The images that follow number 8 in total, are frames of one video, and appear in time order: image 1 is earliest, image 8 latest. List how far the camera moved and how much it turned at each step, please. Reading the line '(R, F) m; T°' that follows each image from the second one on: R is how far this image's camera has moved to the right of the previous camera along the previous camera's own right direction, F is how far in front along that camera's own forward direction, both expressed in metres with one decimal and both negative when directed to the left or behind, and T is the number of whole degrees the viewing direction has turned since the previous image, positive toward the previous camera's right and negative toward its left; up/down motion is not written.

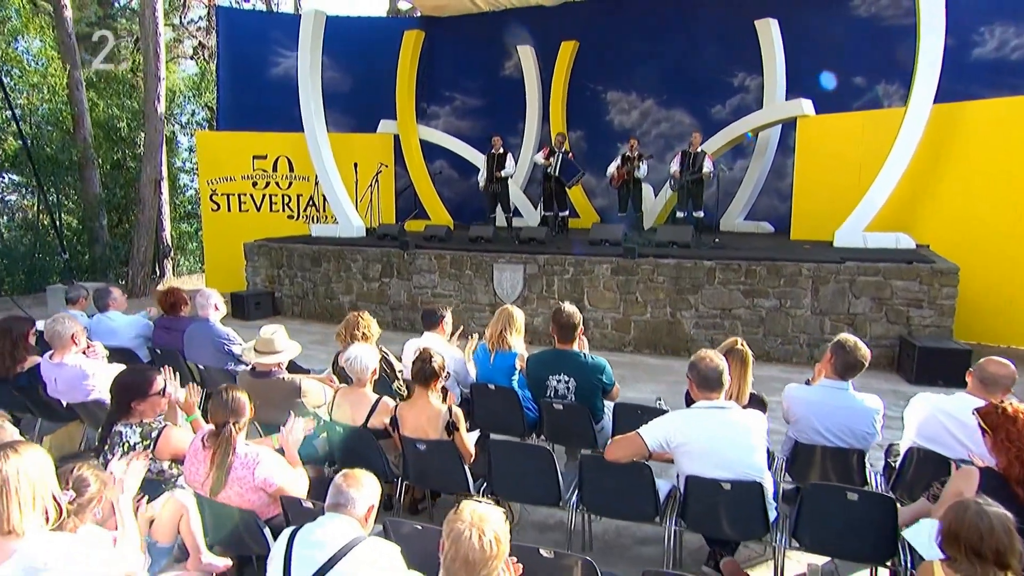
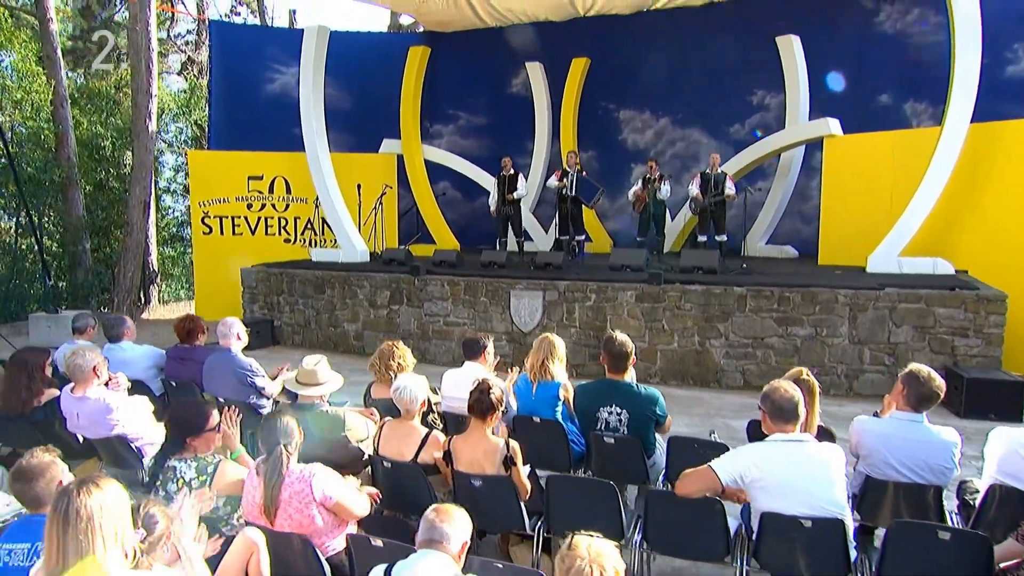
(-0.5, +0.4) m; +3°
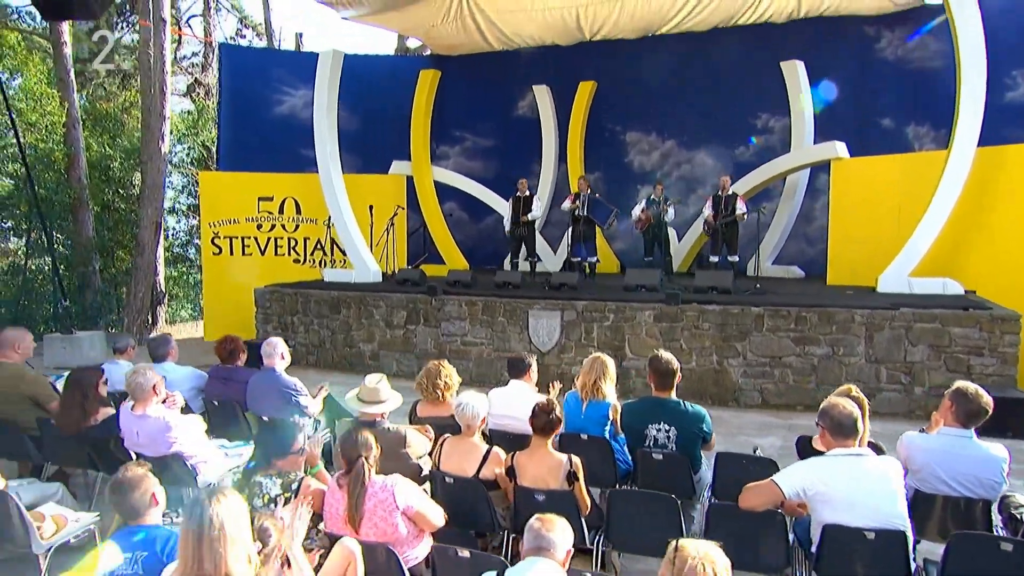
(-0.4, 0.0) m; +2°
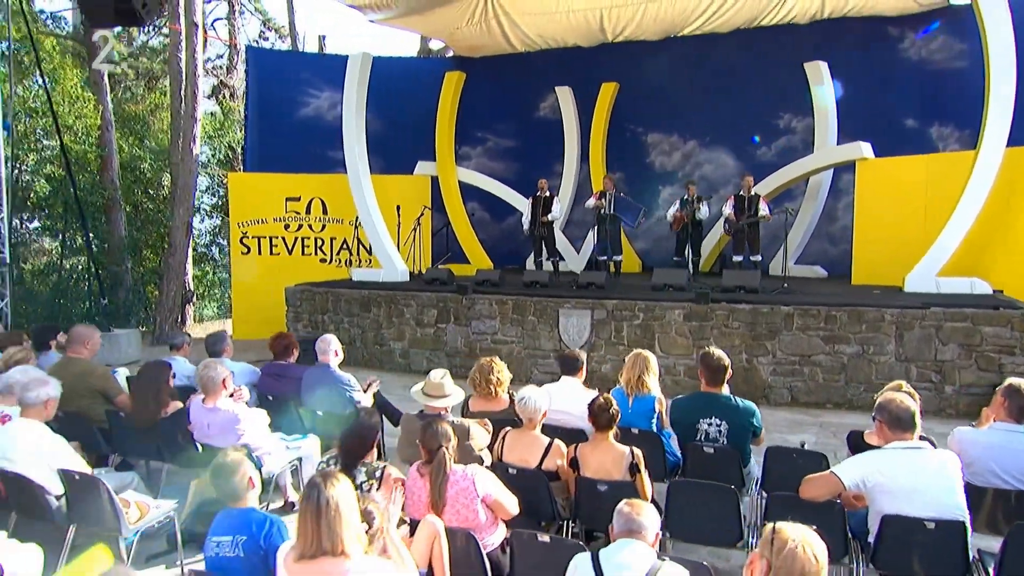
(-0.3, -0.1) m; 0°
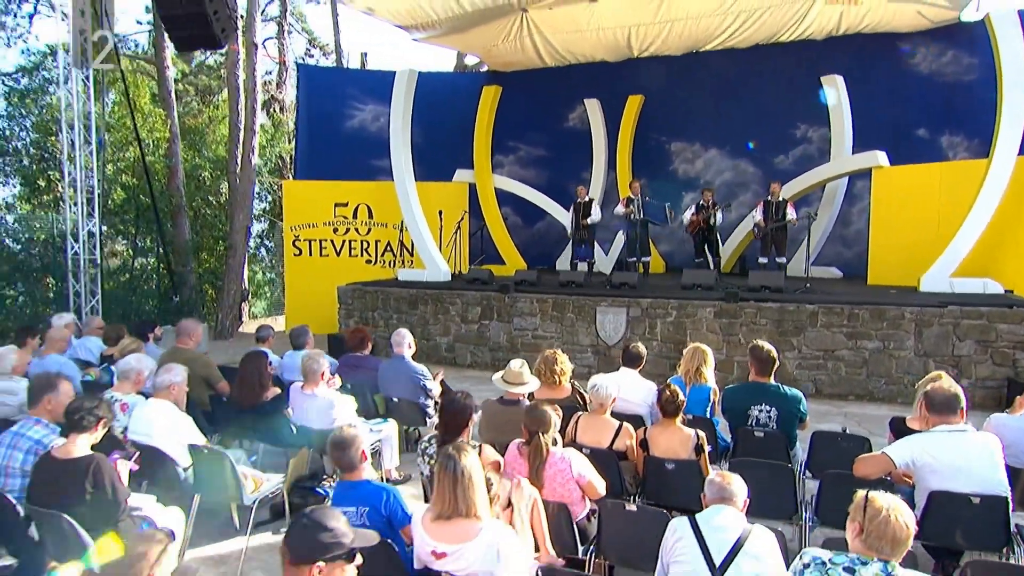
(-0.4, -0.5) m; 0°
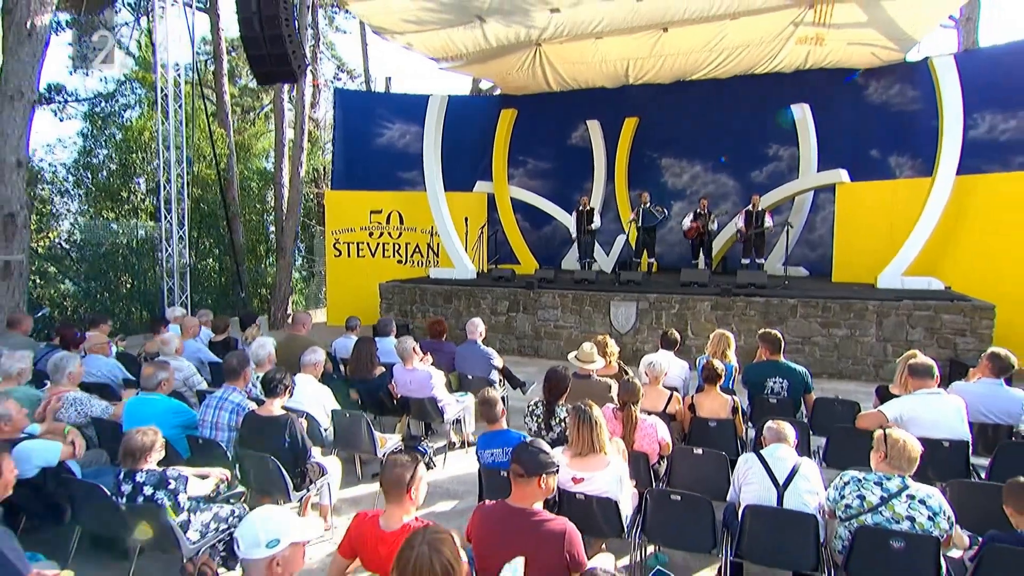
(-1.0, -1.2) m; +4°
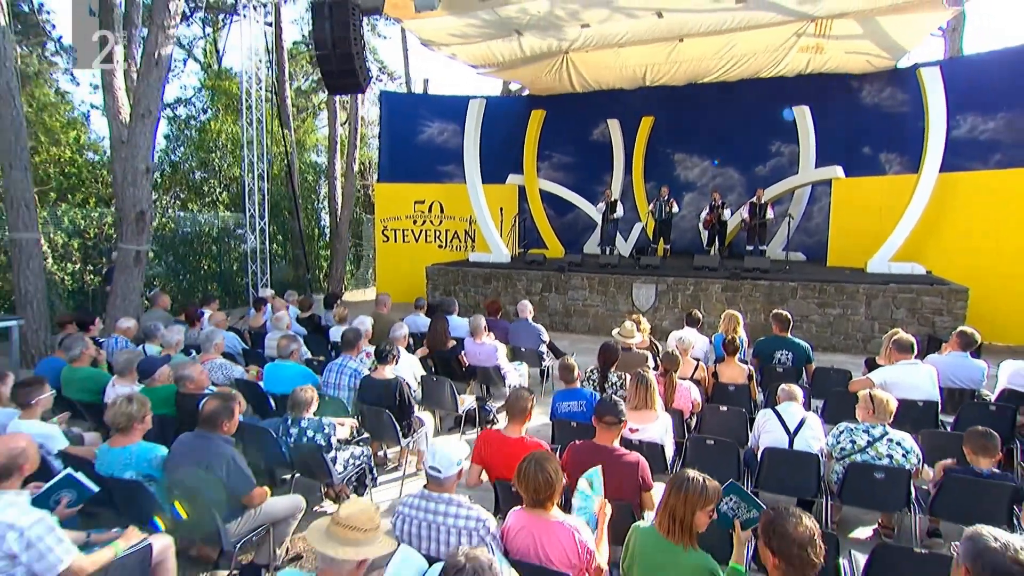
(-0.6, -1.2) m; +1°
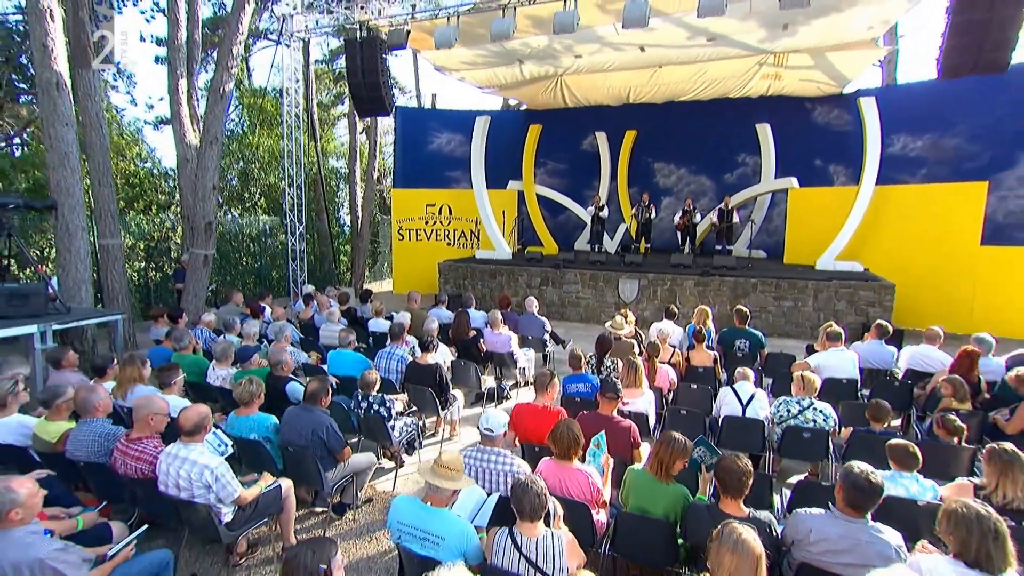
(-0.4, -1.5) m; +2°
